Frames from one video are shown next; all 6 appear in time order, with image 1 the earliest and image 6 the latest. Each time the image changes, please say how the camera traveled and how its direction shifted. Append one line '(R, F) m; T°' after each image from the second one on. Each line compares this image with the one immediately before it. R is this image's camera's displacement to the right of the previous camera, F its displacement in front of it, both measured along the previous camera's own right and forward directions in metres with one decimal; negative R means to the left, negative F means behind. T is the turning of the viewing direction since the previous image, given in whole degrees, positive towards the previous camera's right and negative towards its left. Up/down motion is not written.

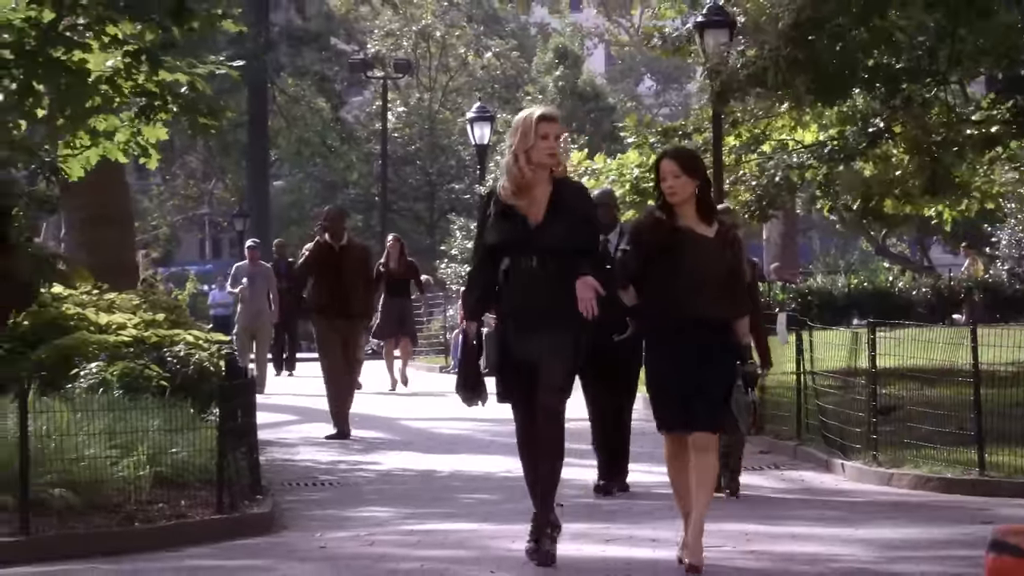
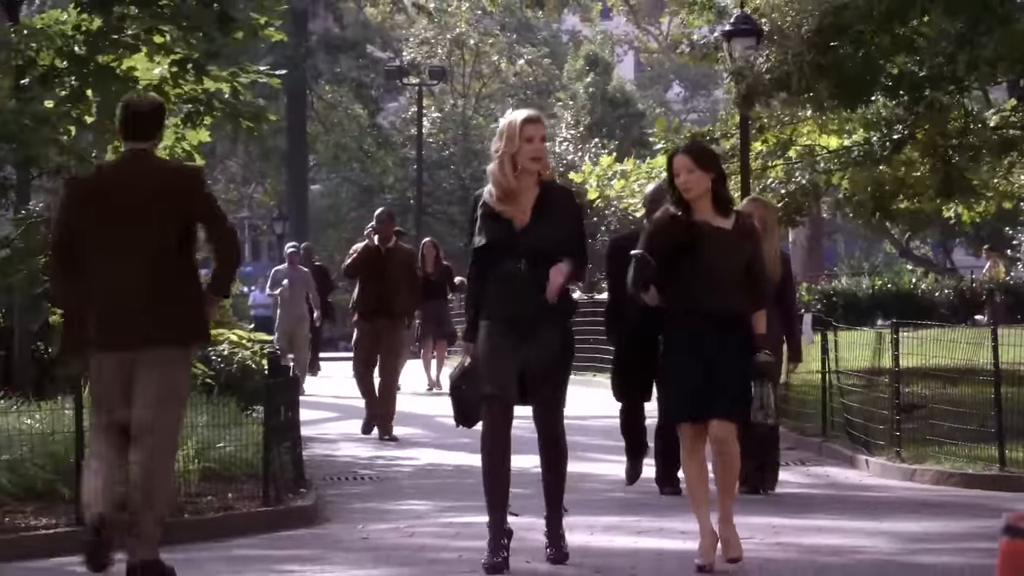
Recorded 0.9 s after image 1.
(-0.1, -0.4) m; -1°
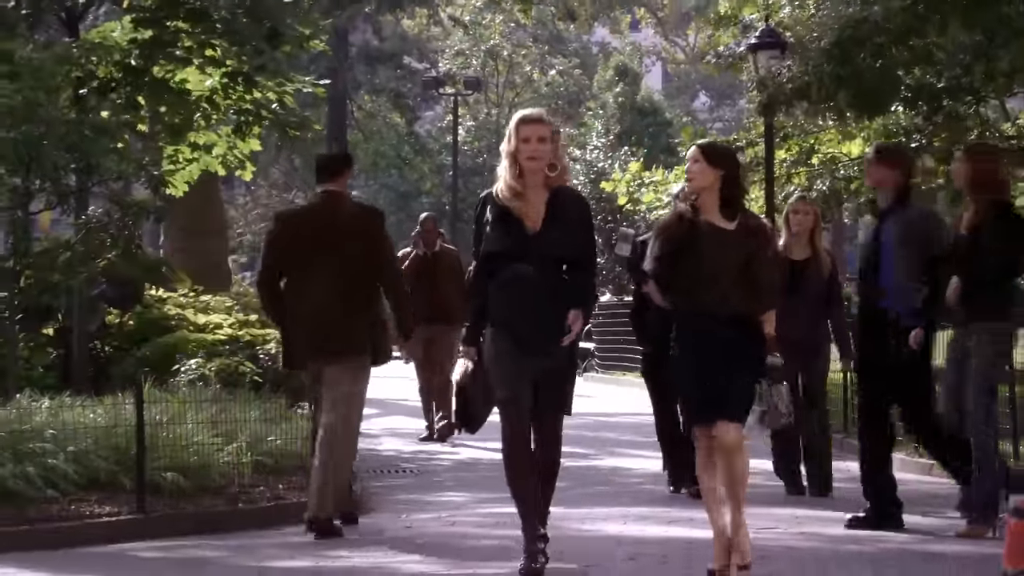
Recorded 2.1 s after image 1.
(-0.1, -0.6) m; -1°
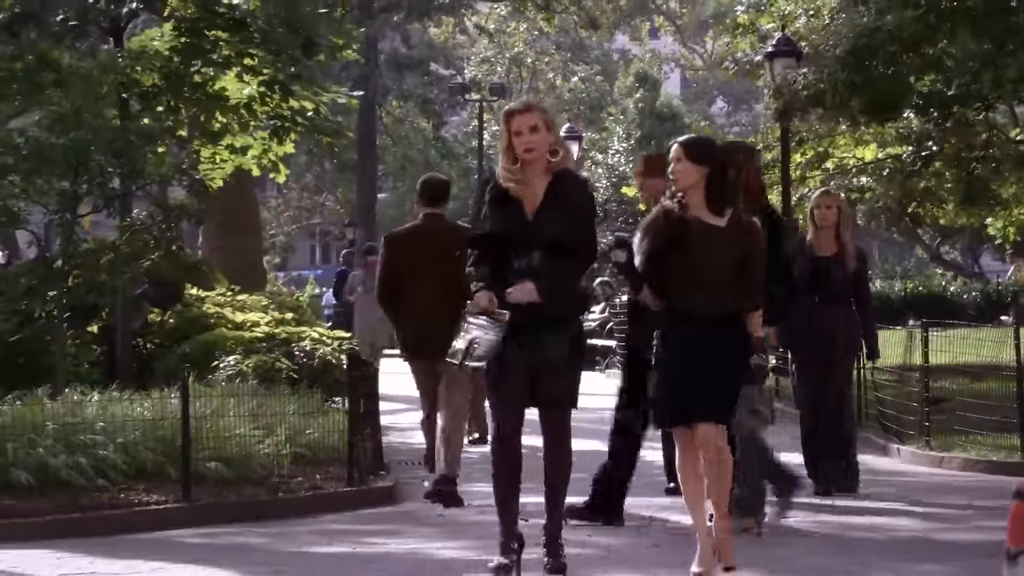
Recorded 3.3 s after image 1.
(-0.1, -0.6) m; 0°
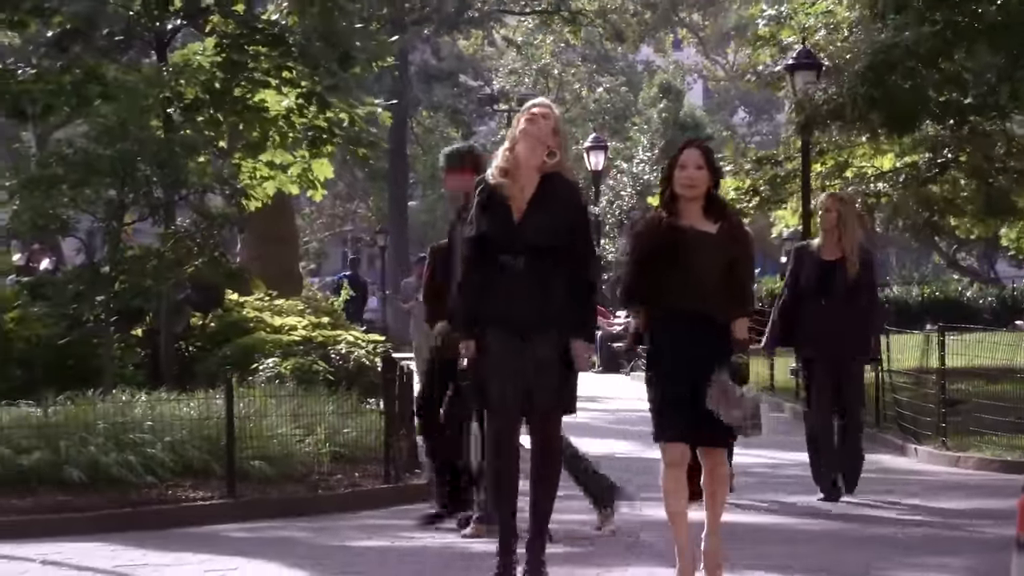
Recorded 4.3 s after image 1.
(-0.1, -0.5) m; -1°
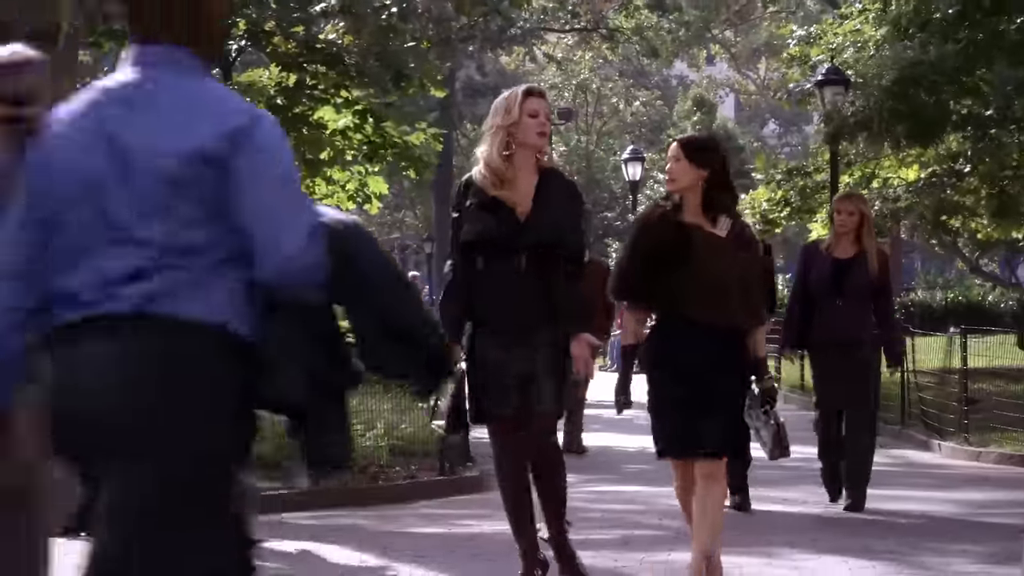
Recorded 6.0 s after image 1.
(-0.2, -0.9) m; -1°
